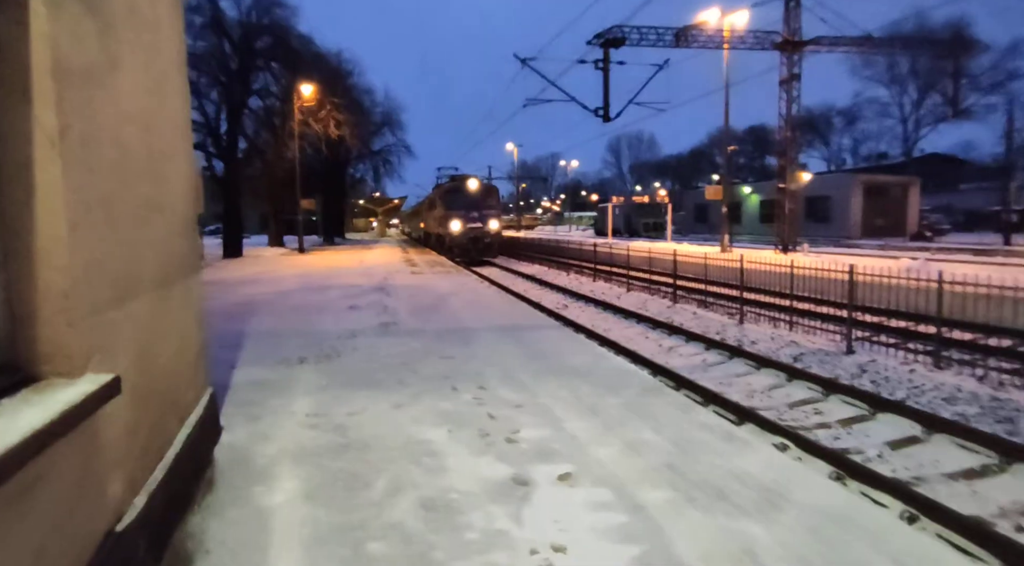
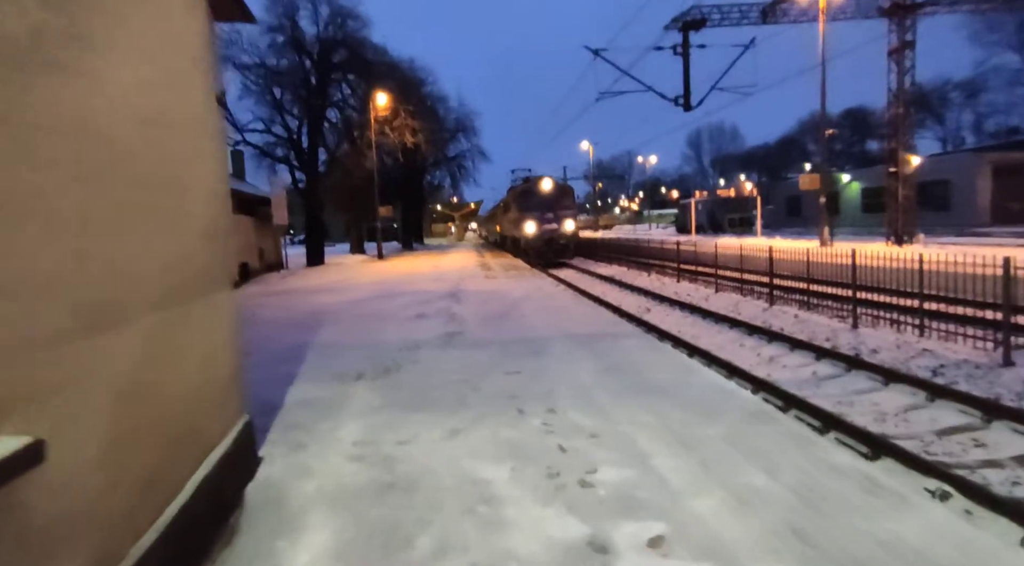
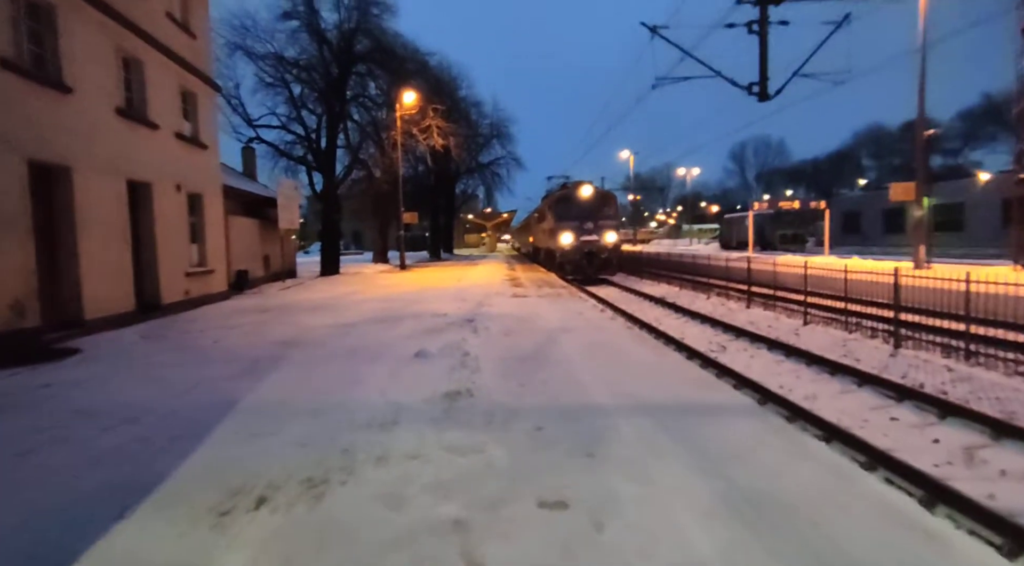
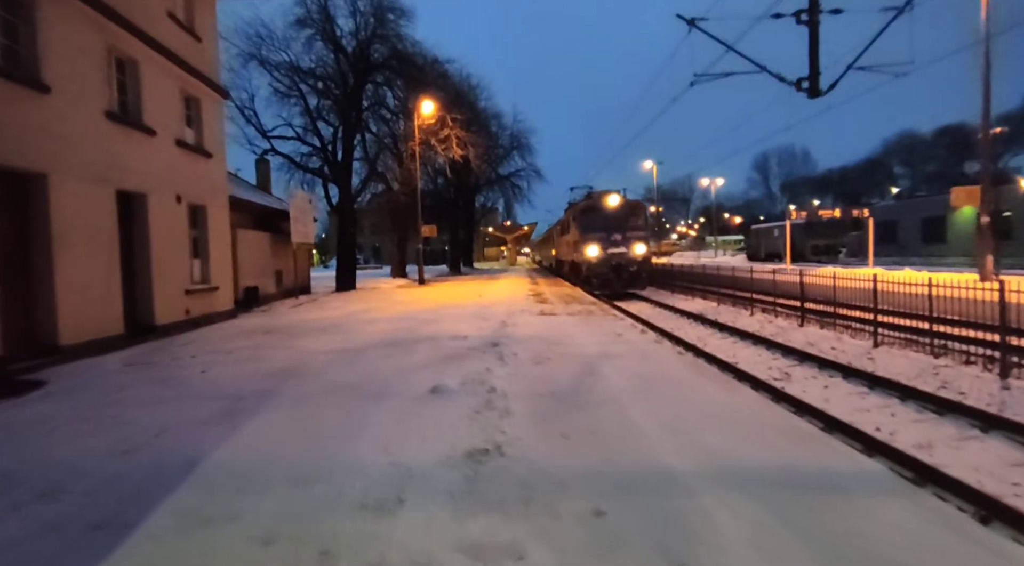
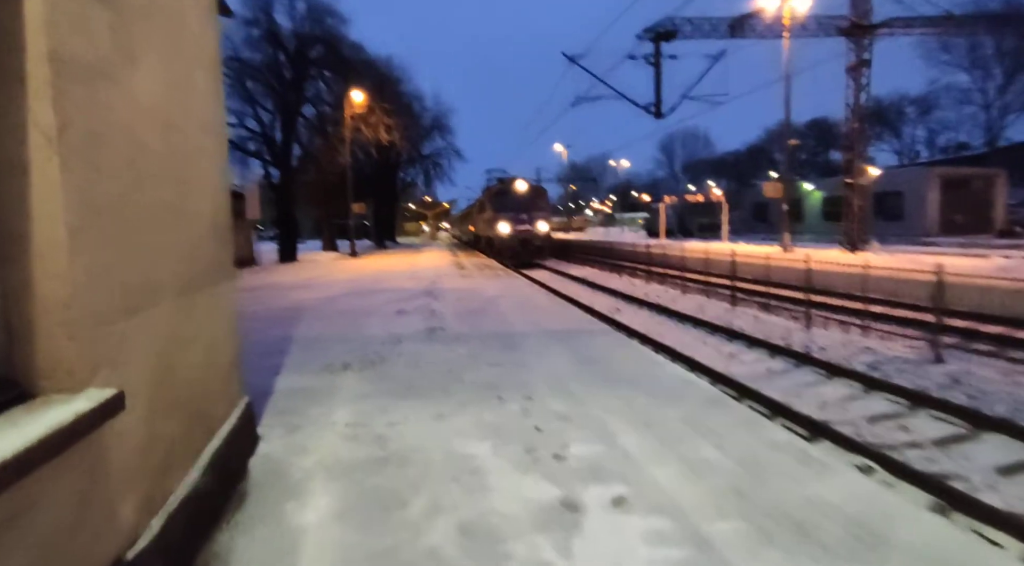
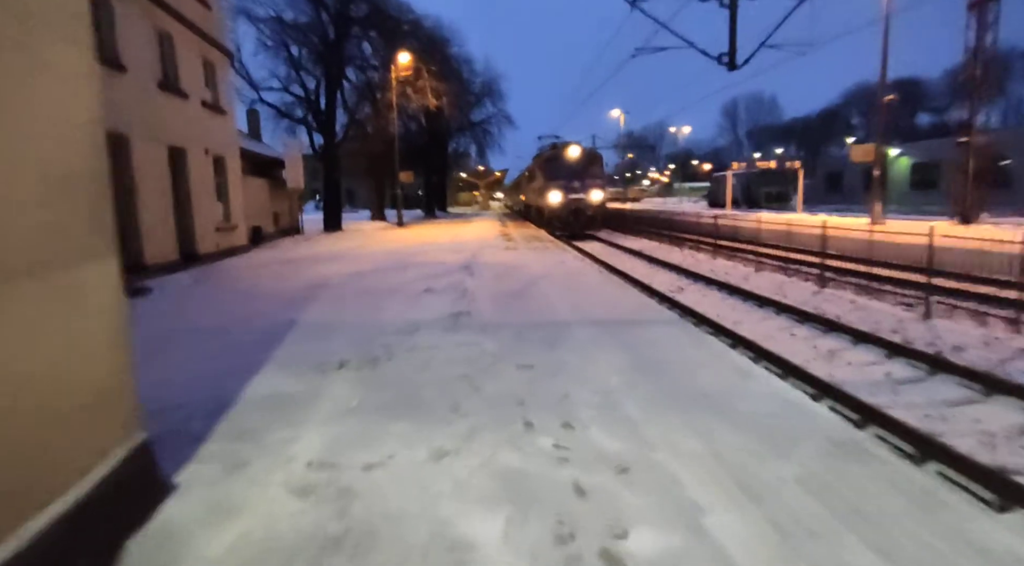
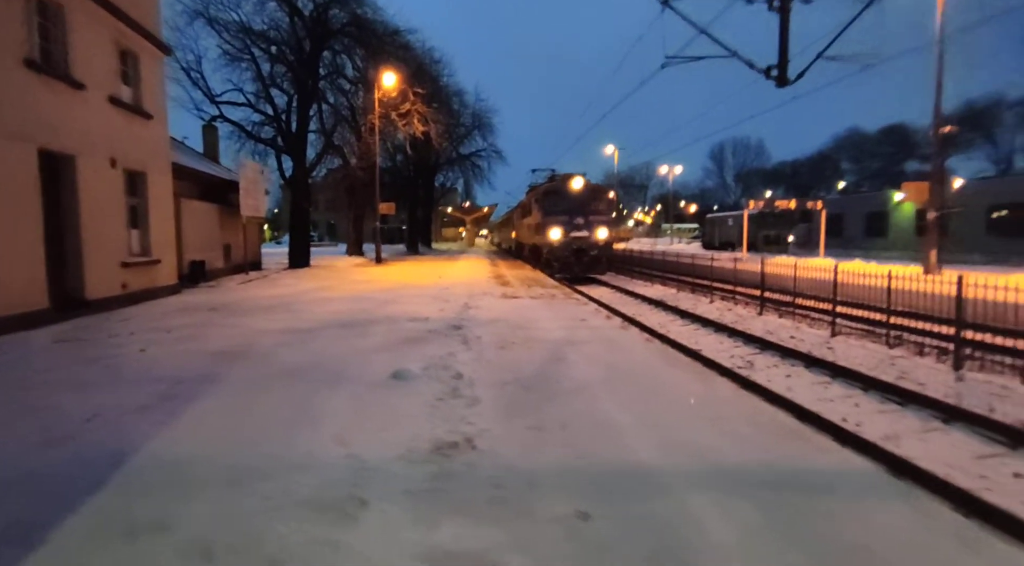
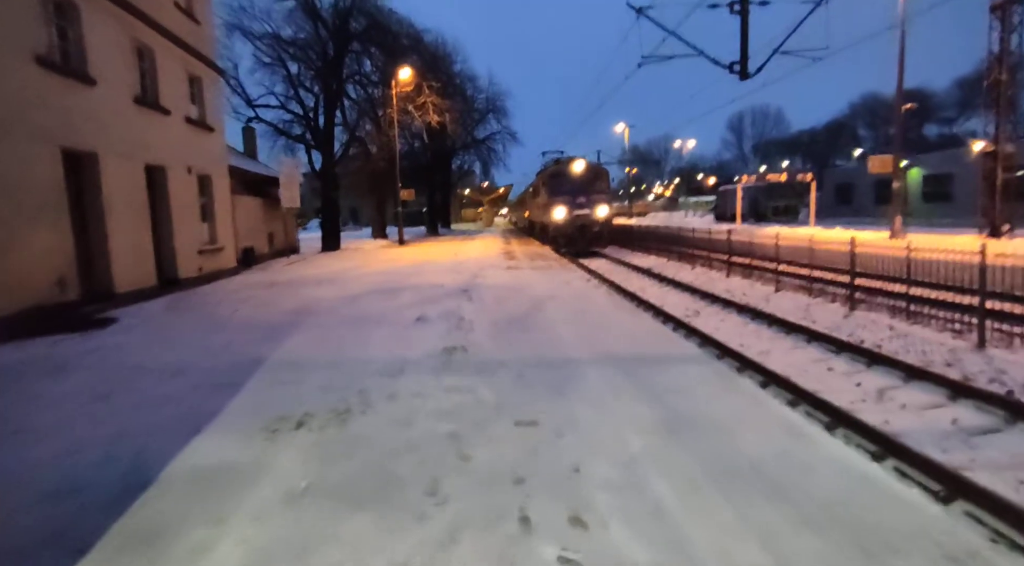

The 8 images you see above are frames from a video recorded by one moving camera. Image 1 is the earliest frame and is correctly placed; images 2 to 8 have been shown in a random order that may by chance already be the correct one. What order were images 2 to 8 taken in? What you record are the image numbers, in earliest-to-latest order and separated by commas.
5, 2, 6, 8, 3, 4, 7
